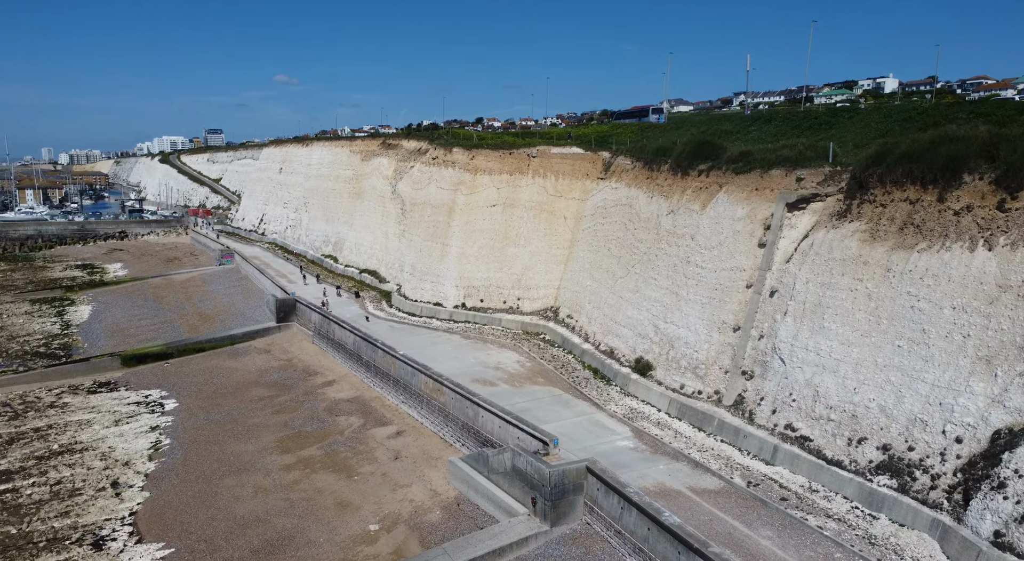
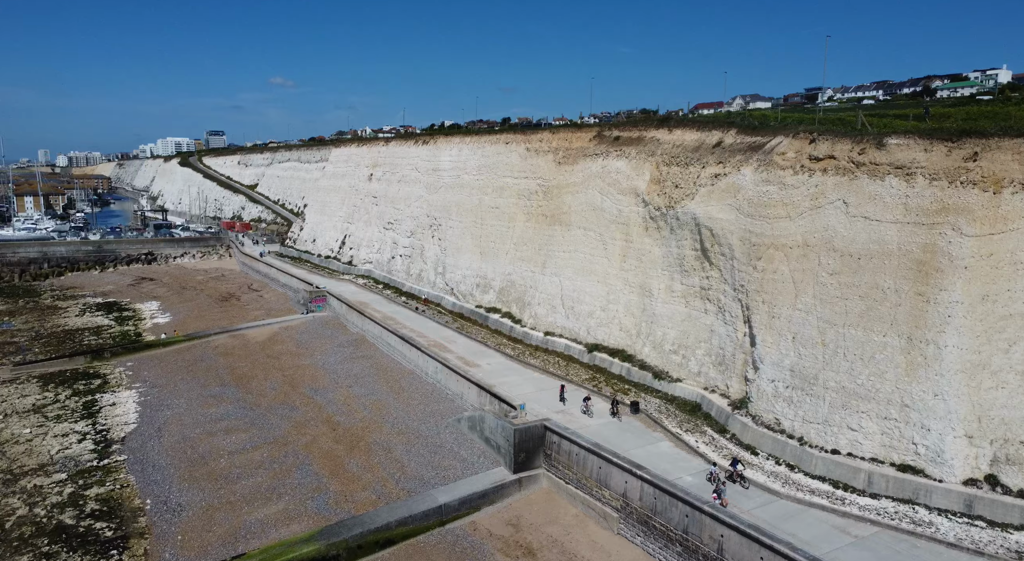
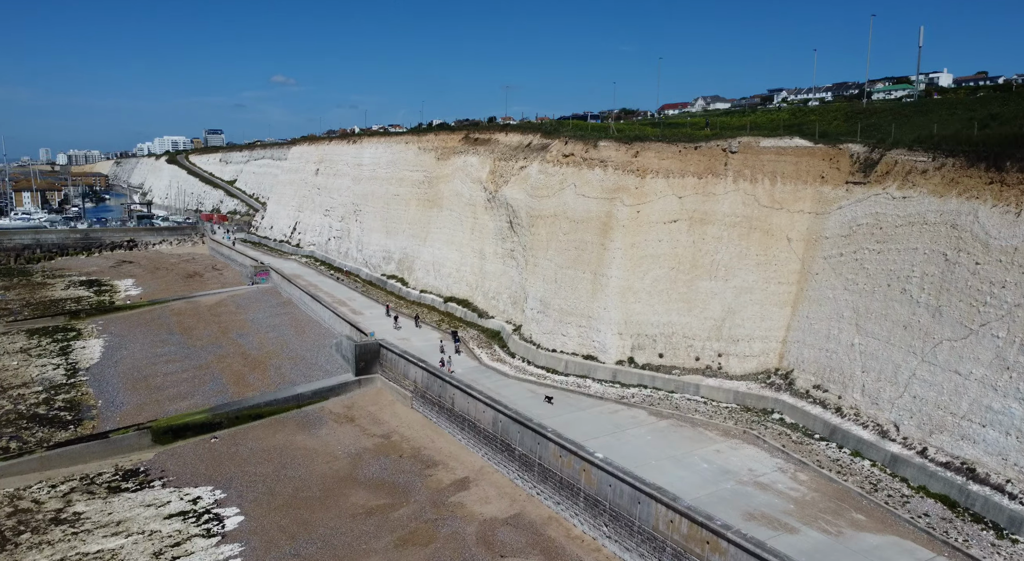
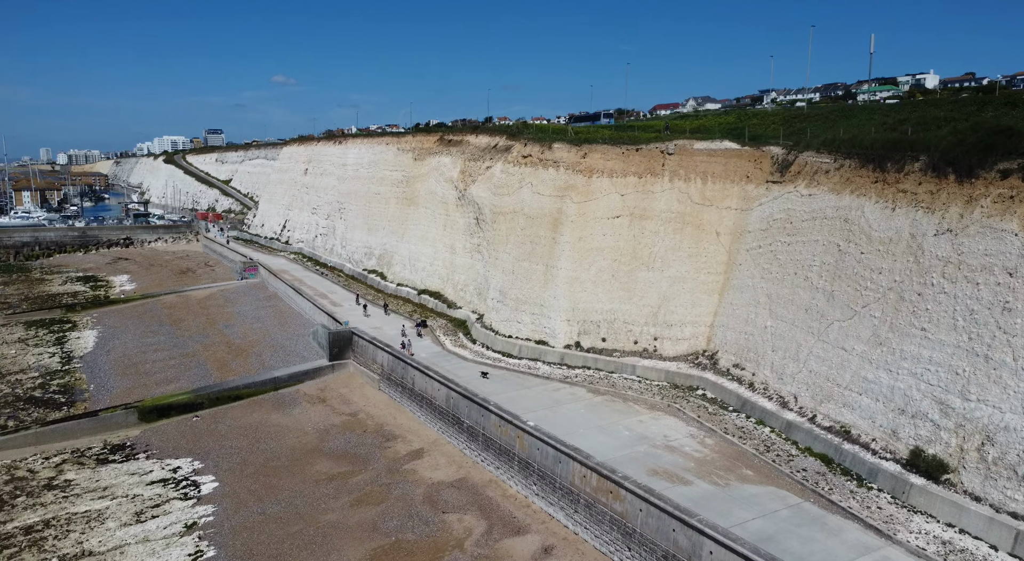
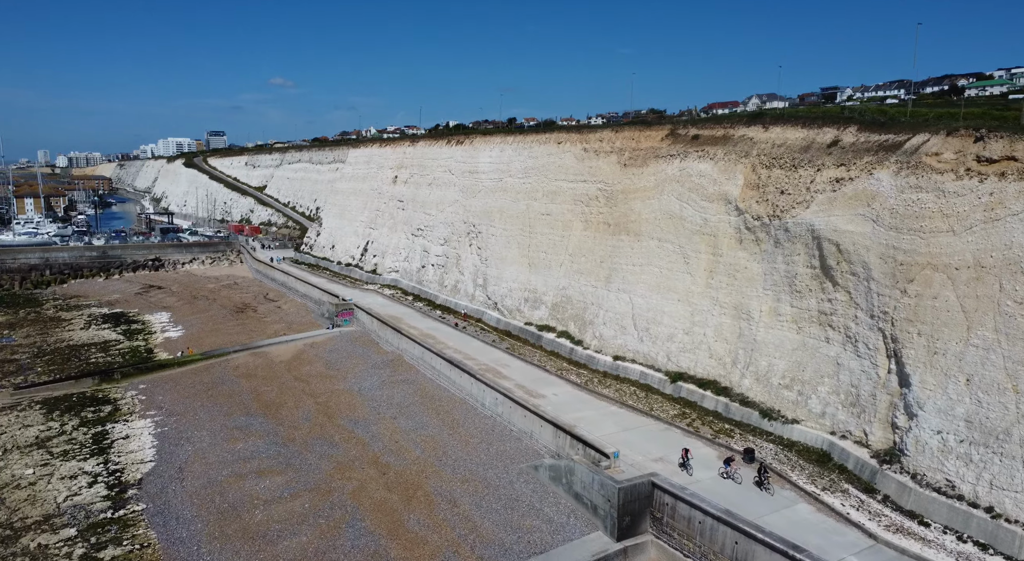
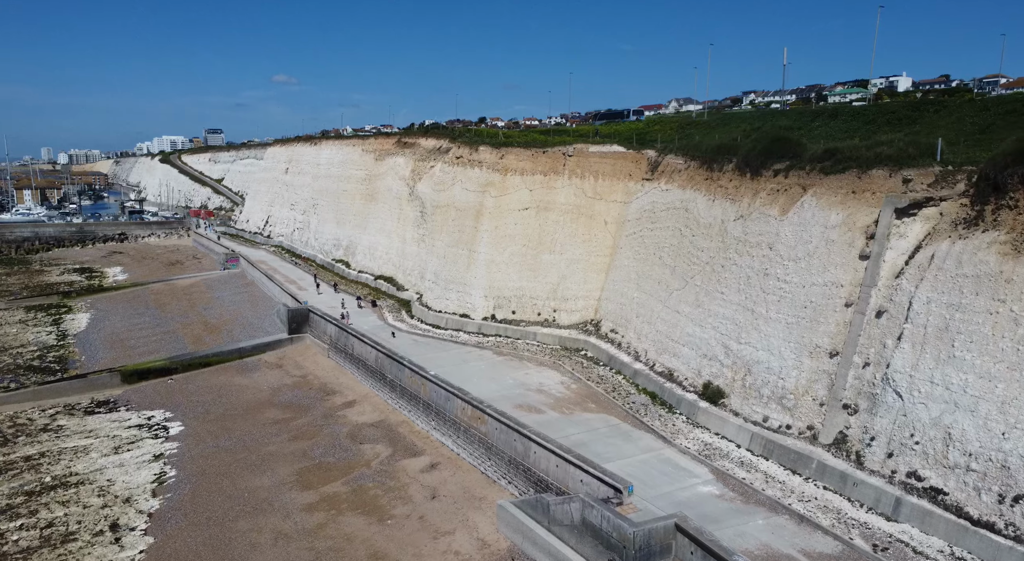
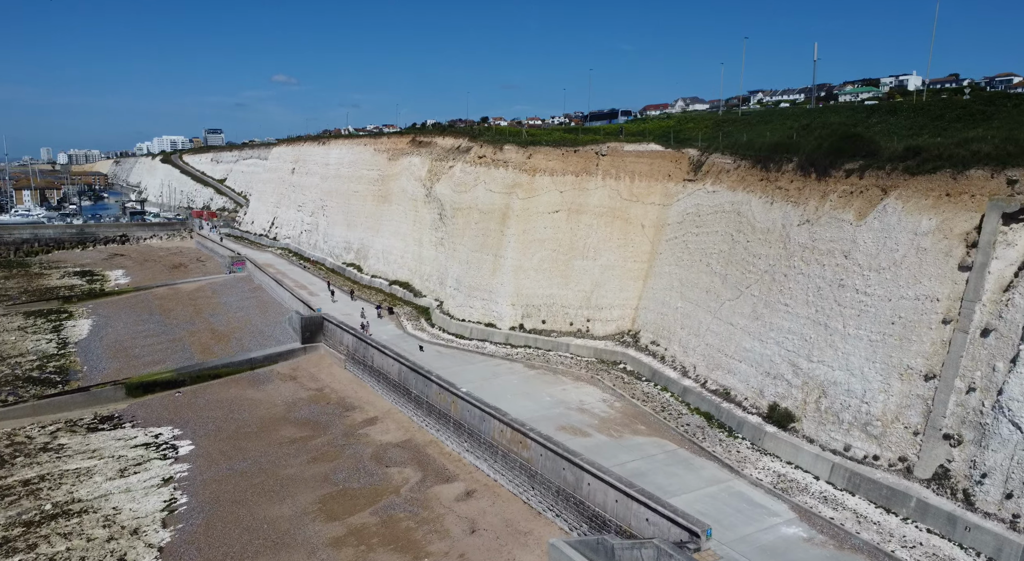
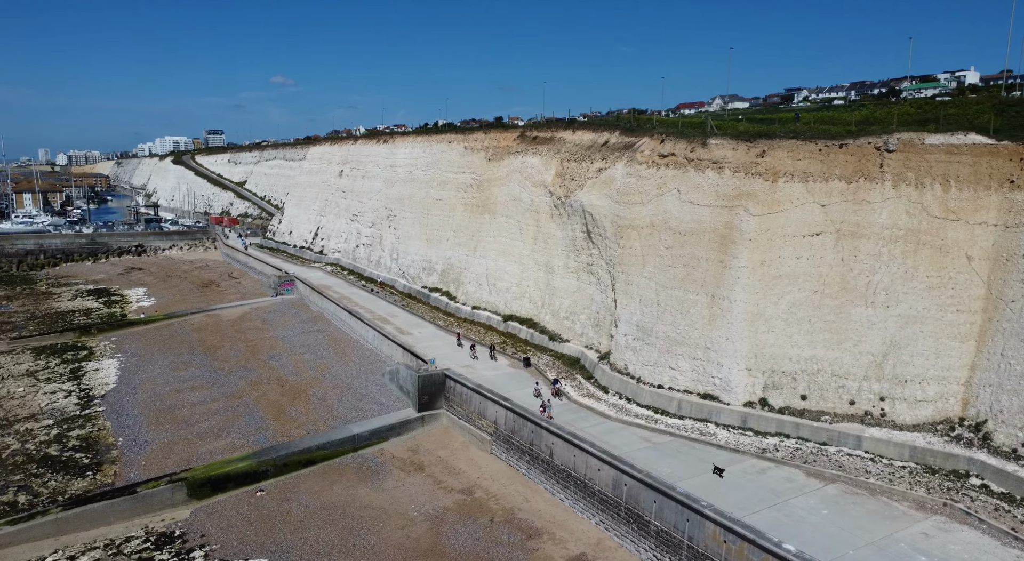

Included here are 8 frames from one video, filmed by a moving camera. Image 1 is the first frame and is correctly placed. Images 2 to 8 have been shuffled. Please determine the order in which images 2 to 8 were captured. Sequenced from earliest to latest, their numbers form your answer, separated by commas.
6, 7, 4, 3, 8, 2, 5
